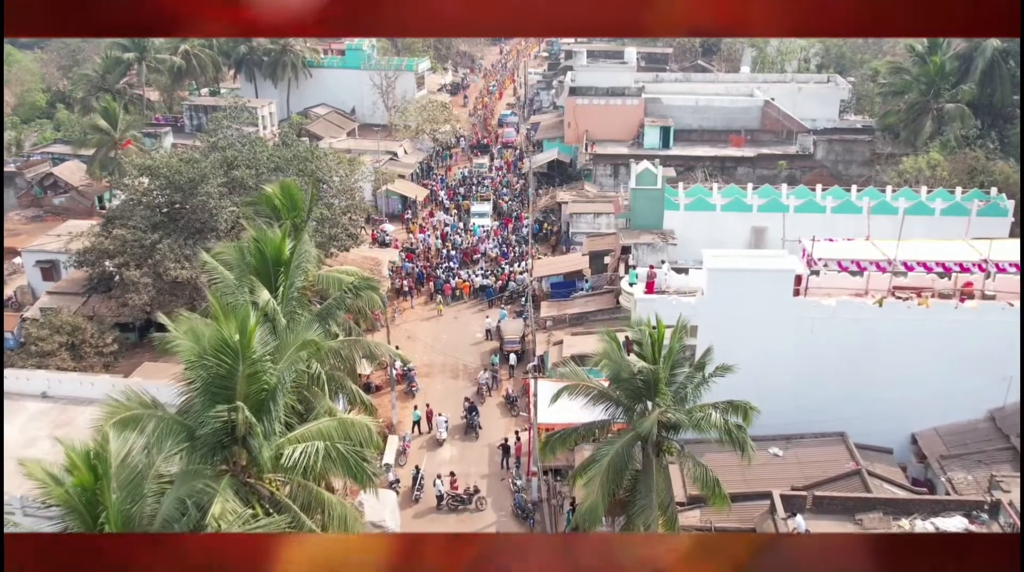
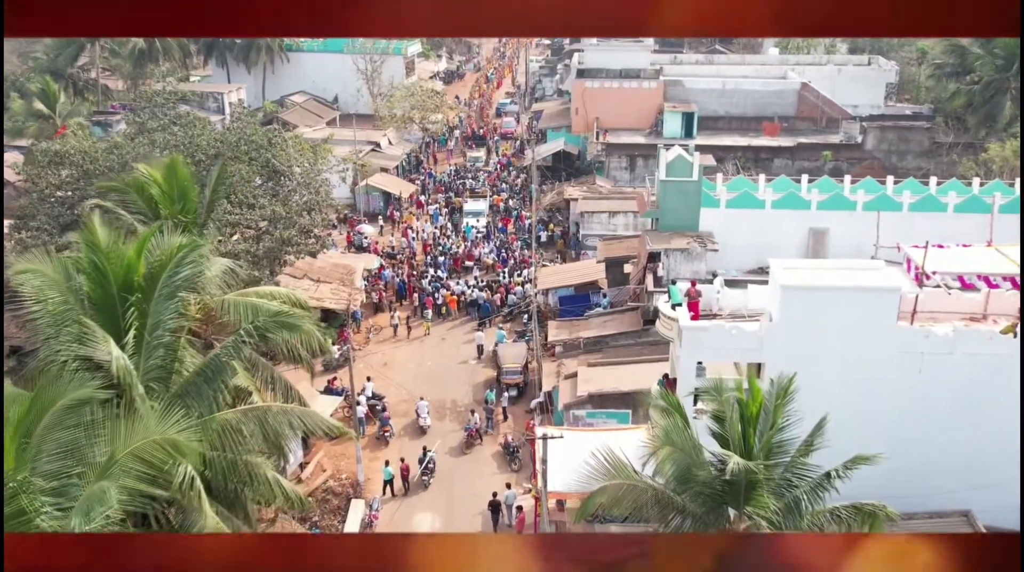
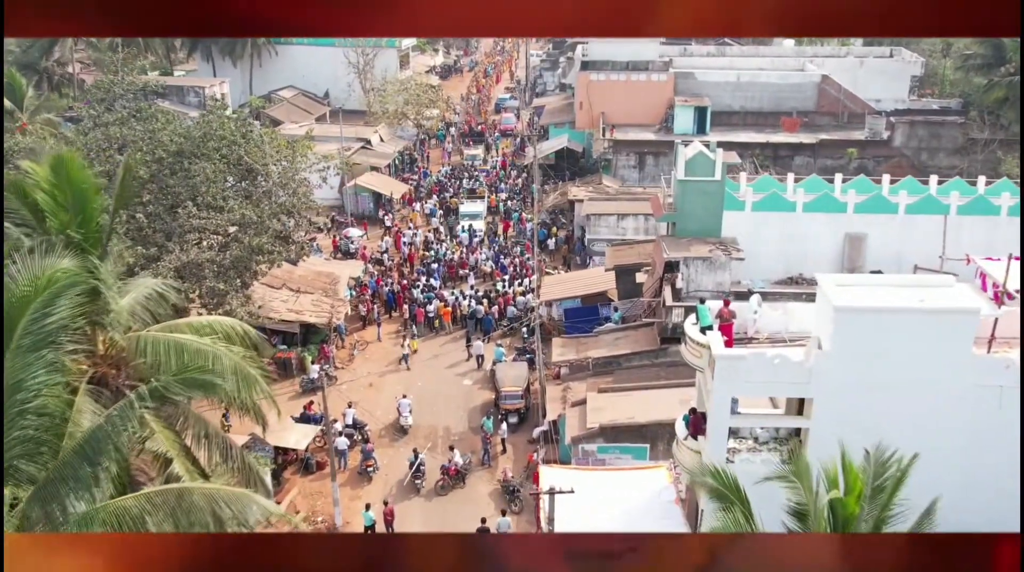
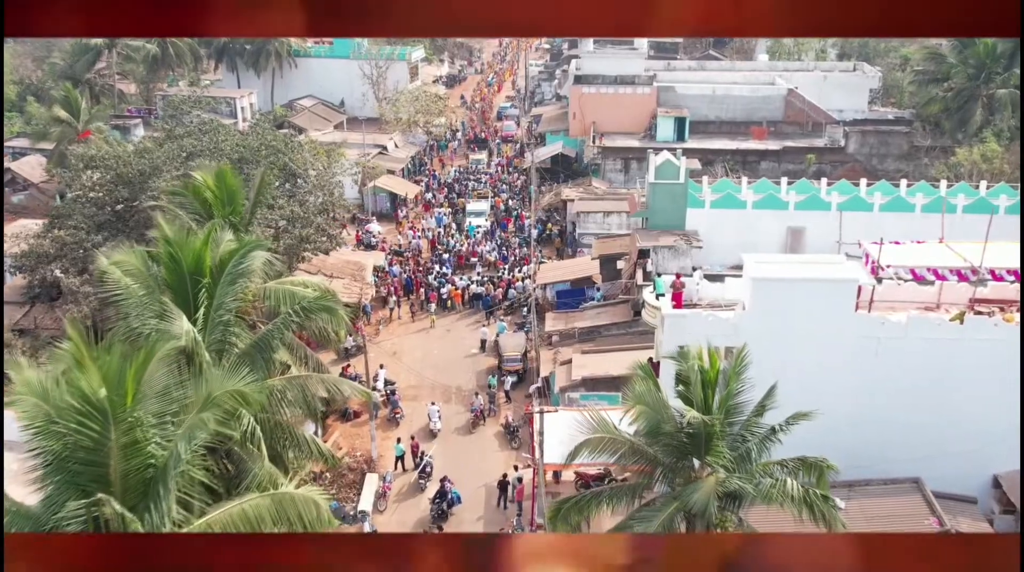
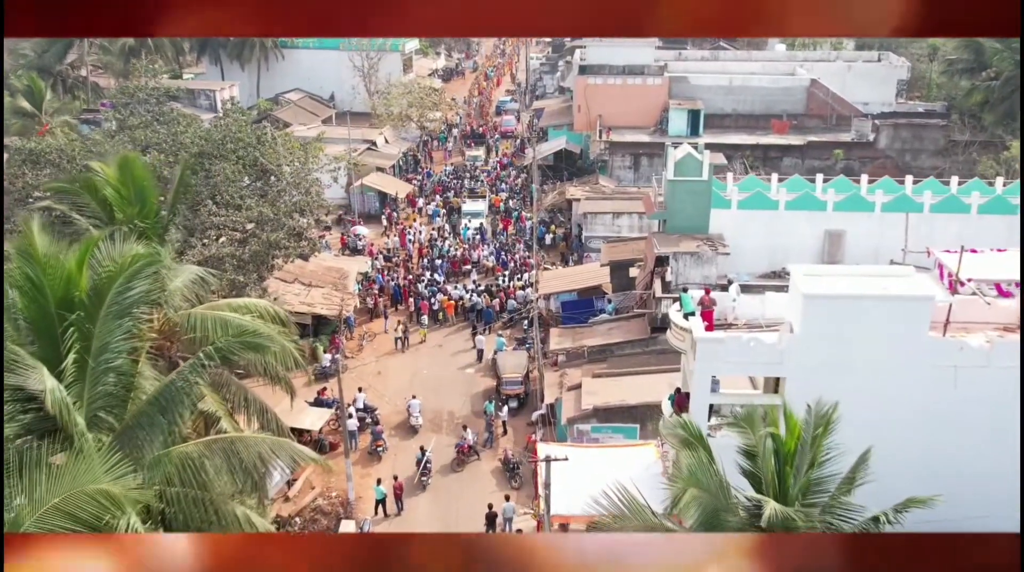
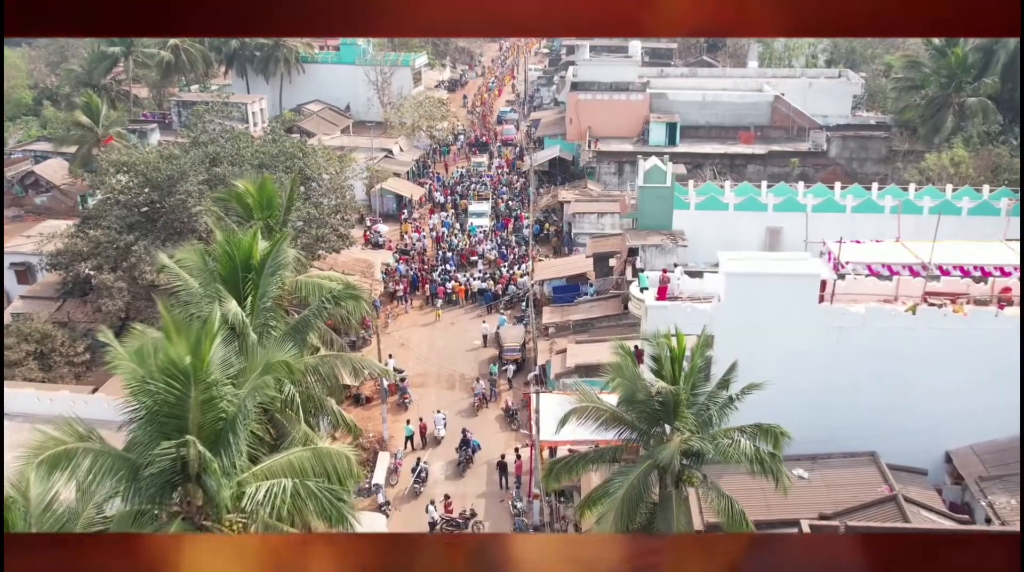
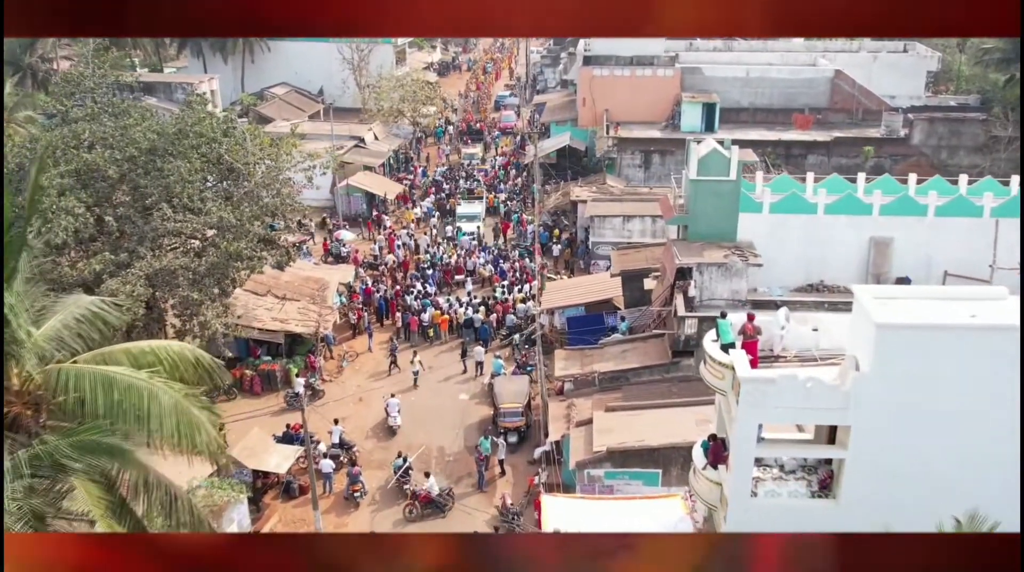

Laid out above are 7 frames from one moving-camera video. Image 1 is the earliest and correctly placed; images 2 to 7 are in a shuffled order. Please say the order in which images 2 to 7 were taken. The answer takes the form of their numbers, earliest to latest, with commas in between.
6, 4, 2, 5, 3, 7
